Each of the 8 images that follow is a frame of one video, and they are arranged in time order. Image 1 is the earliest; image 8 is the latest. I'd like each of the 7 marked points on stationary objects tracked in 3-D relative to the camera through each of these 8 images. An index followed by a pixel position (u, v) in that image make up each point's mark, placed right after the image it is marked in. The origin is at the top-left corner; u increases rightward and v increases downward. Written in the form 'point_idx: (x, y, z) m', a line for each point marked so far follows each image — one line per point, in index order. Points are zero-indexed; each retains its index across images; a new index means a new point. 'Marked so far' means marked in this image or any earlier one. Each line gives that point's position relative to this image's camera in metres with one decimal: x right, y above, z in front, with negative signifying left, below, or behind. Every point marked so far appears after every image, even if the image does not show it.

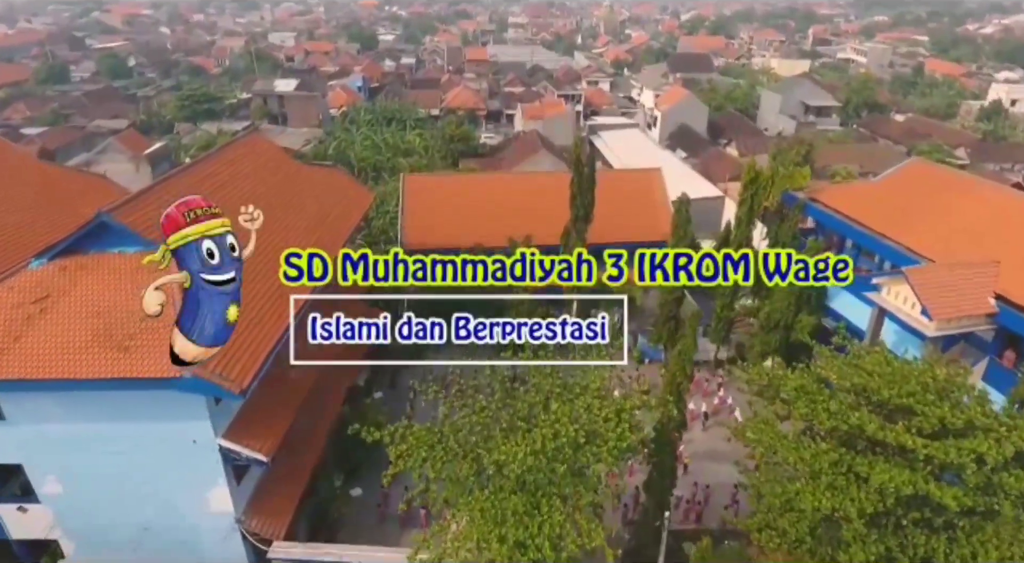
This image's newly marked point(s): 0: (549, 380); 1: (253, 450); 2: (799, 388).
0: (+0.9, -2.4, +16.6) m
1: (-6.4, -4.2, +17.1) m
2: (+6.7, -2.5, +15.9) m
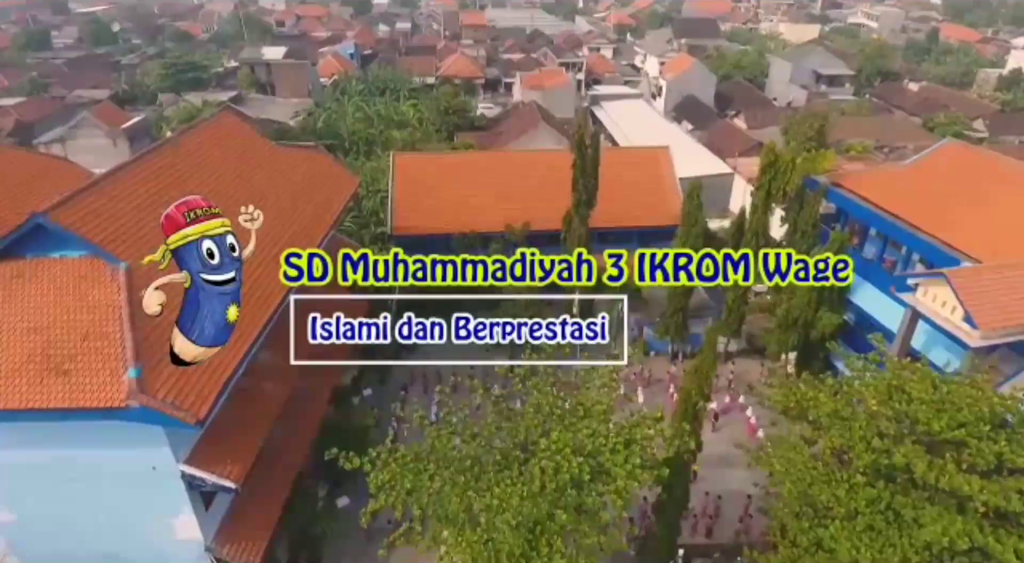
0: (+0.8, -2.6, +14.8) m
1: (-6.5, -4.4, +15.4) m
2: (+6.6, -2.7, +14.1) m
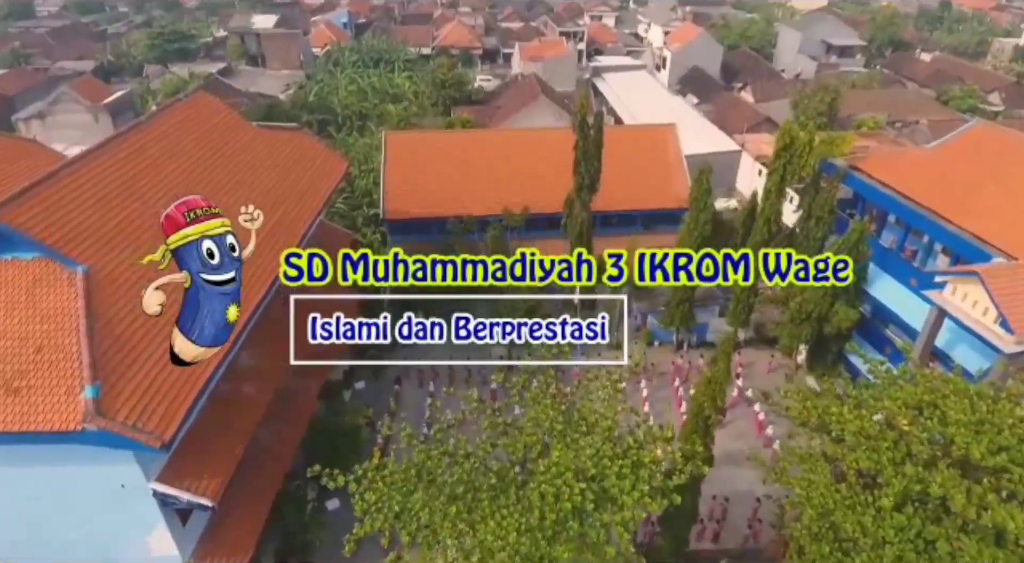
0: (+0.8, -2.6, +13.6) m
1: (-6.6, -4.4, +14.3) m
2: (+6.6, -2.8, +13.0) m
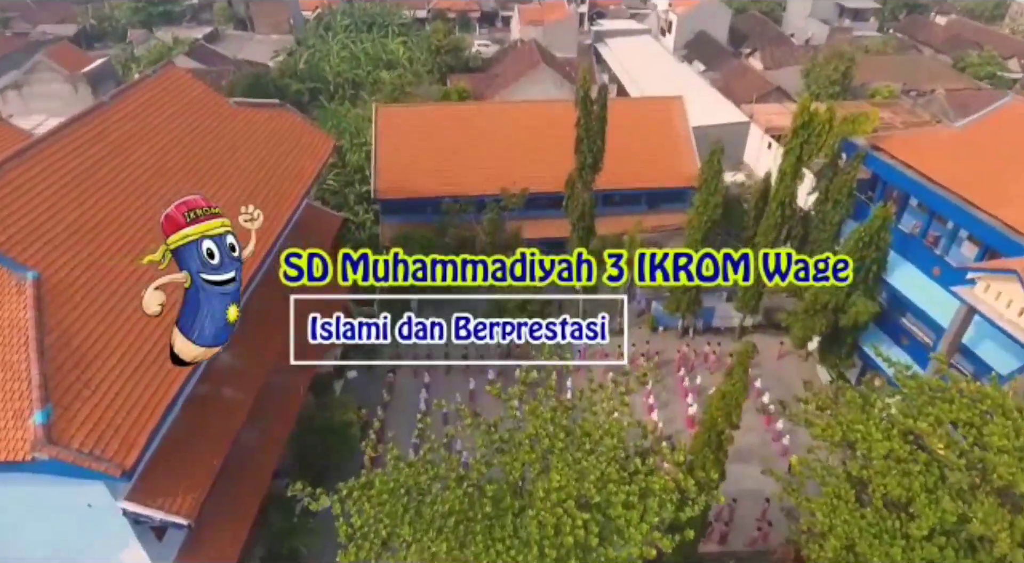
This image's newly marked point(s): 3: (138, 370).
0: (+0.7, -2.7, +12.5) m
1: (-6.7, -4.5, +13.2) m
2: (+6.5, -2.9, +11.9) m
3: (-6.8, -1.7, +12.4) m
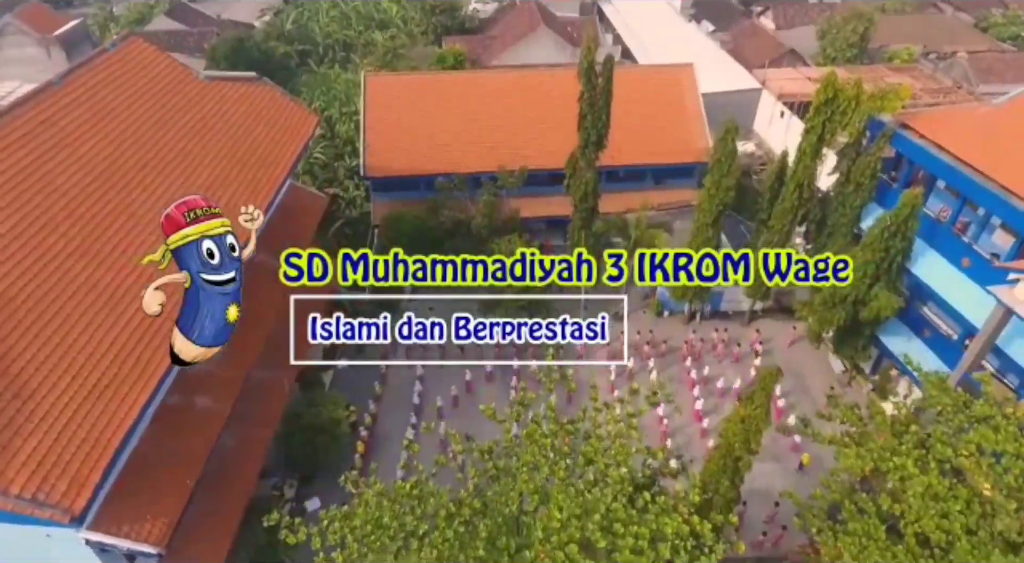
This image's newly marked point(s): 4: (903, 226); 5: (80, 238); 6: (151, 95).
0: (+0.6, -2.9, +11.3) m
1: (-6.7, -4.6, +12.2) m
2: (+6.4, -3.2, +10.7) m
3: (-6.9, -1.9, +11.2) m
4: (+10.2, +1.4, +18.0) m
5: (-8.3, +0.8, +13.2) m
6: (-9.1, +4.8, +17.4) m
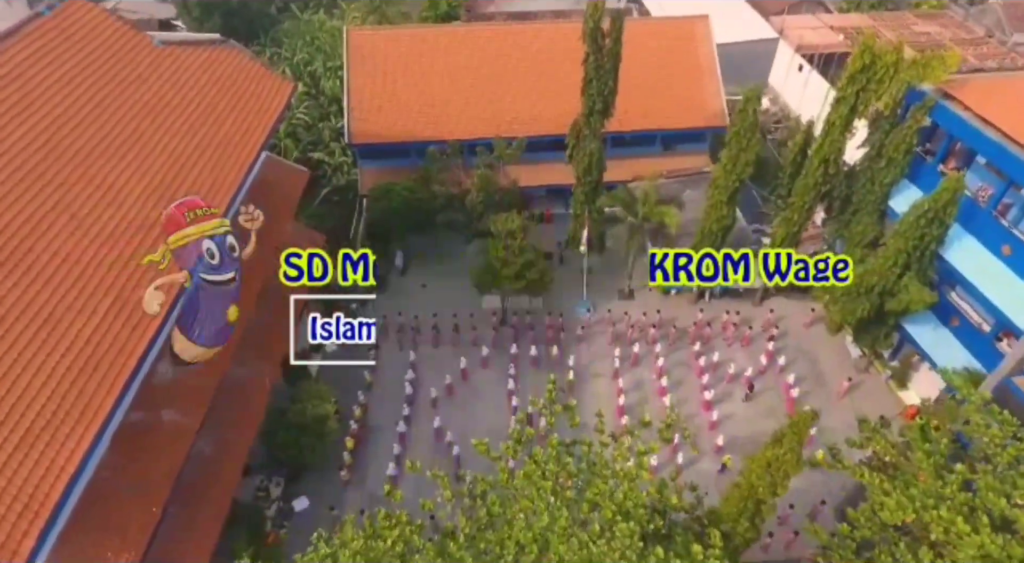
0: (+0.6, -3.3, +10.0) m
1: (-6.8, -4.9, +11.0) m
2: (+6.4, -3.6, +9.5) m
3: (-6.9, -2.3, +9.8) m
4: (+10.2, +1.6, +16.3) m
5: (-8.4, +0.6, +11.5) m
6: (-9.1, +4.9, +15.4) m
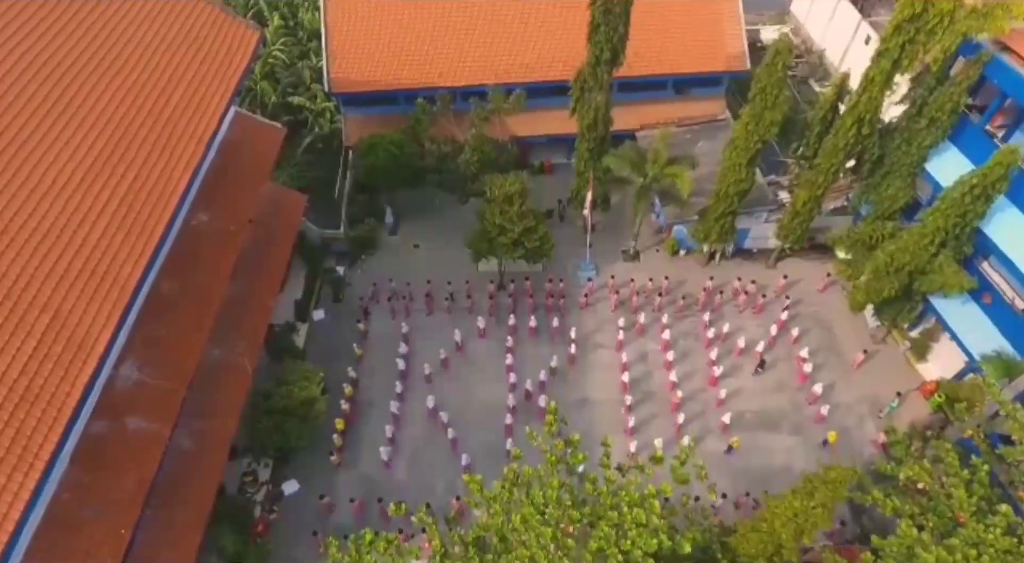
0: (+0.5, -3.8, +9.0) m
1: (-6.8, -5.3, +10.2) m
2: (+6.3, -4.1, +8.5) m
3: (-7.0, -2.8, +8.6) m
4: (+10.1, +2.0, +14.6) m
5: (-8.4, +0.3, +10.0) m
6: (-9.2, +5.0, +13.2) m
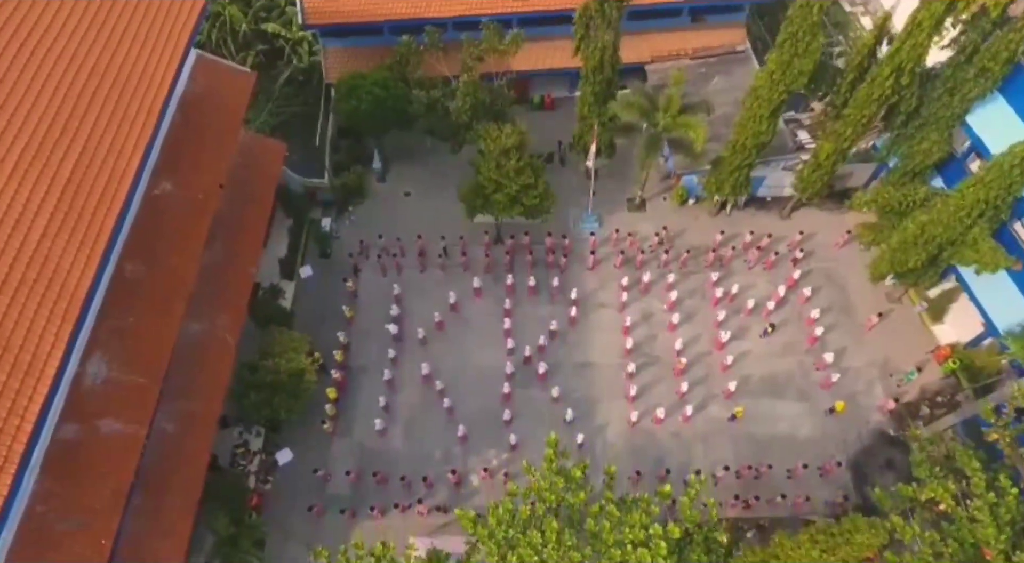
0: (+0.5, -4.3, +8.4) m
1: (-6.9, -5.6, +9.8) m
2: (+6.3, -4.7, +8.0) m
3: (-7.0, -3.4, +7.9) m
4: (+10.1, +2.3, +13.1) m
5: (-8.5, -0.1, +8.8) m
6: (-9.3, +5.0, +11.2) m
